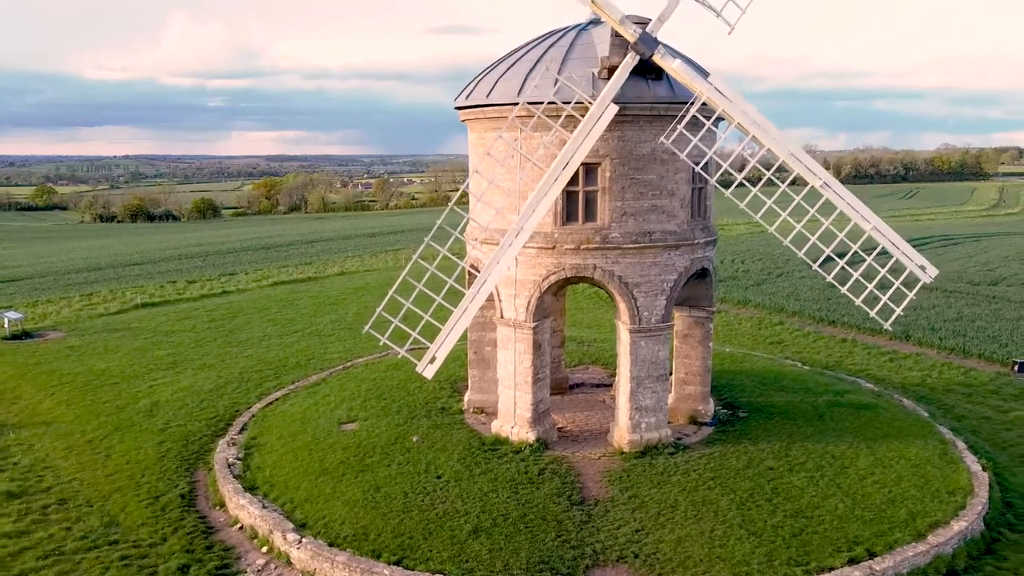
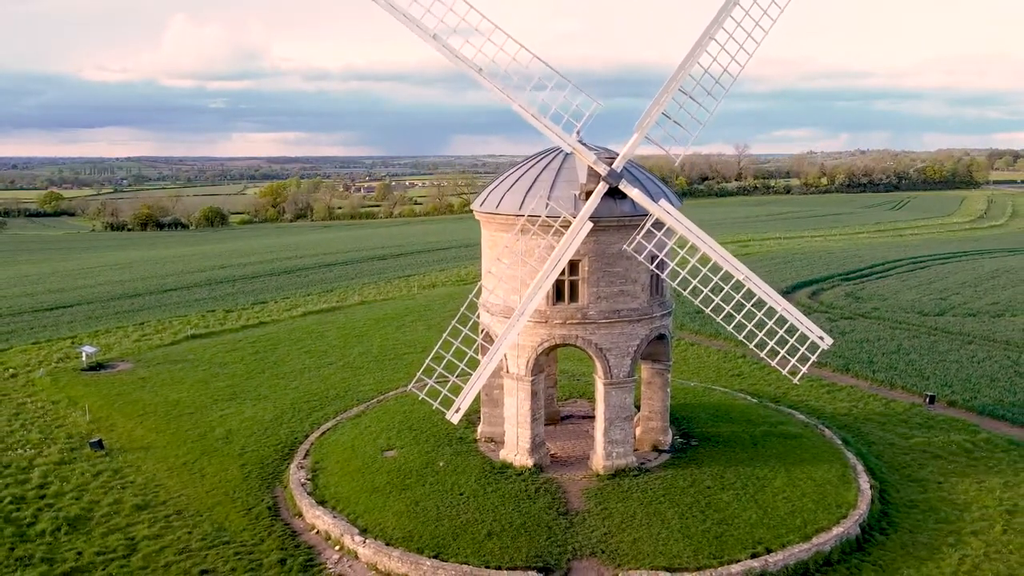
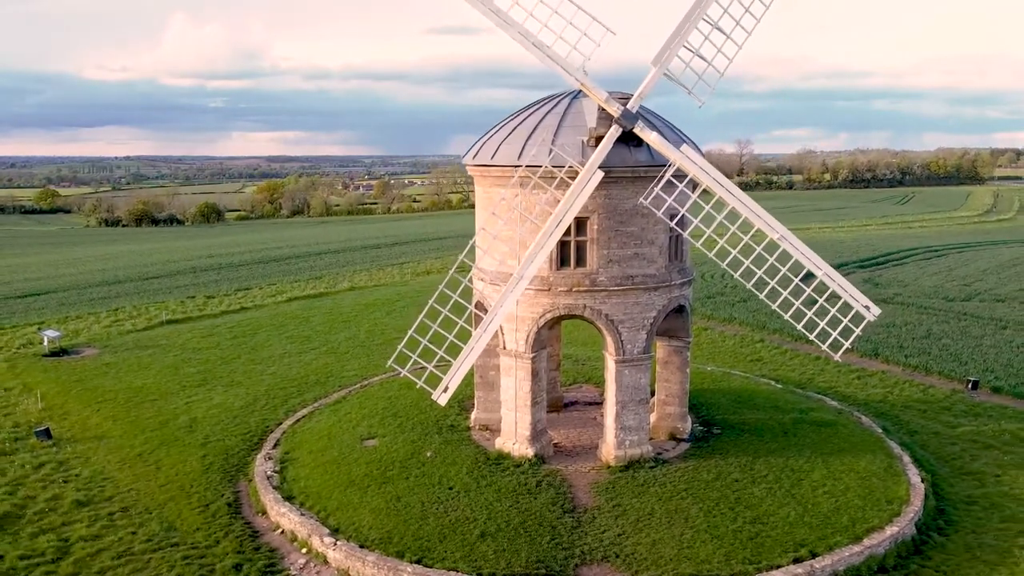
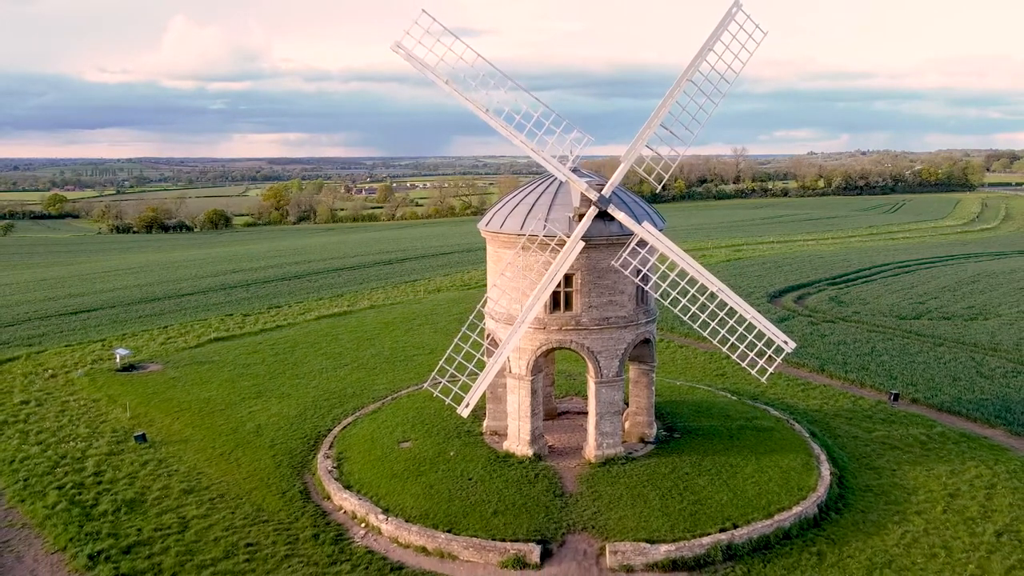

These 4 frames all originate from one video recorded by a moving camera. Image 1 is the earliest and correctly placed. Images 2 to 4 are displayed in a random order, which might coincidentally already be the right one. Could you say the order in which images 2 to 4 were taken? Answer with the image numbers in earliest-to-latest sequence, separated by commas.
3, 2, 4
